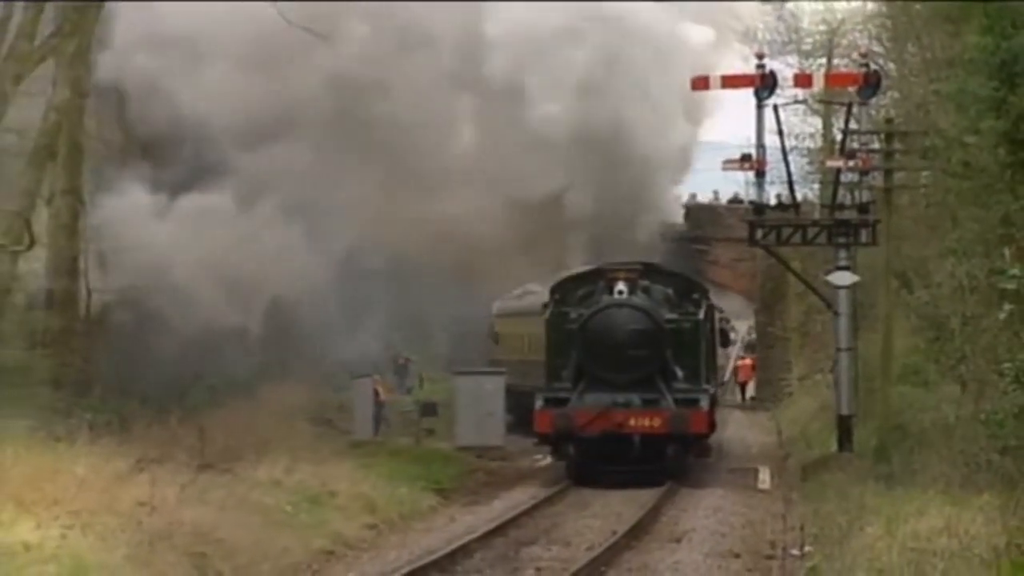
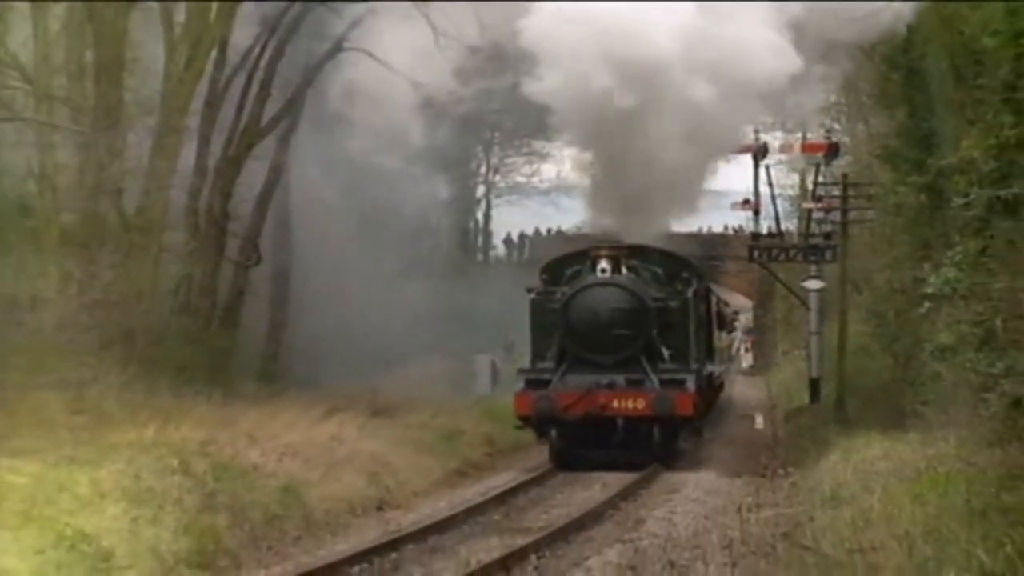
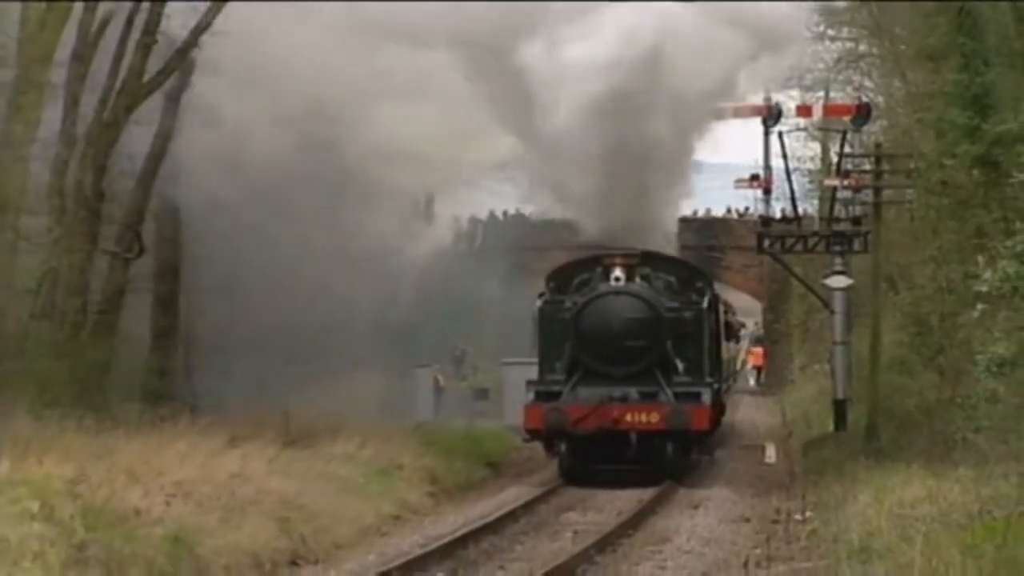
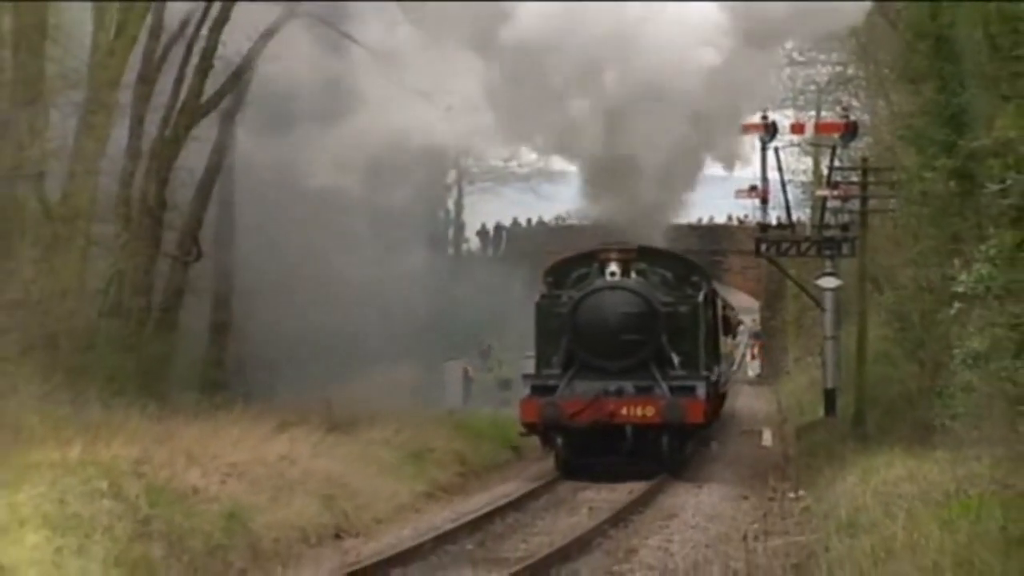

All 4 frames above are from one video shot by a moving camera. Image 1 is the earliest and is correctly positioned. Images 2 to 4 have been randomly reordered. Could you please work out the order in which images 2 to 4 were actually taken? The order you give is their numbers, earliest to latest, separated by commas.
3, 4, 2
